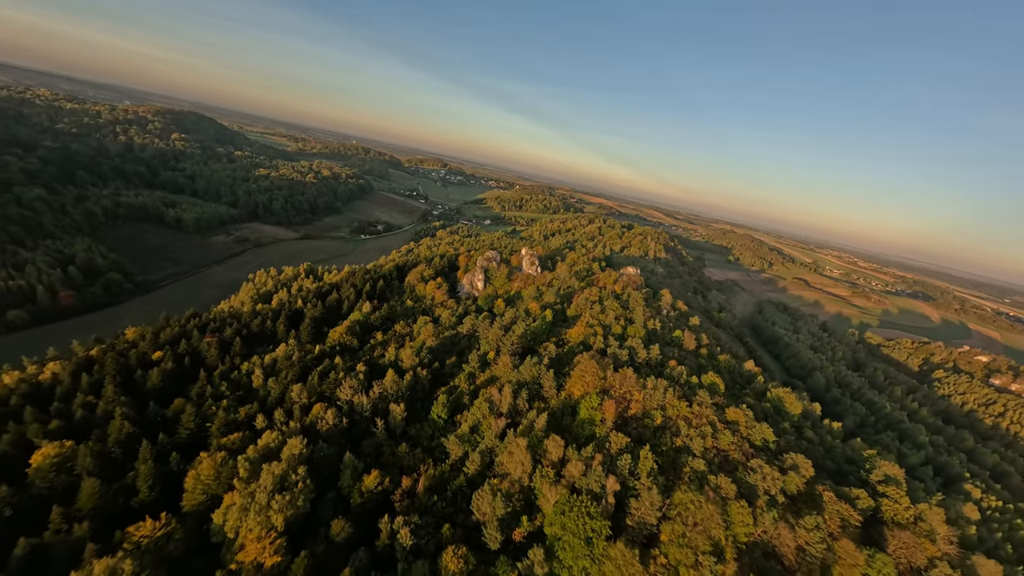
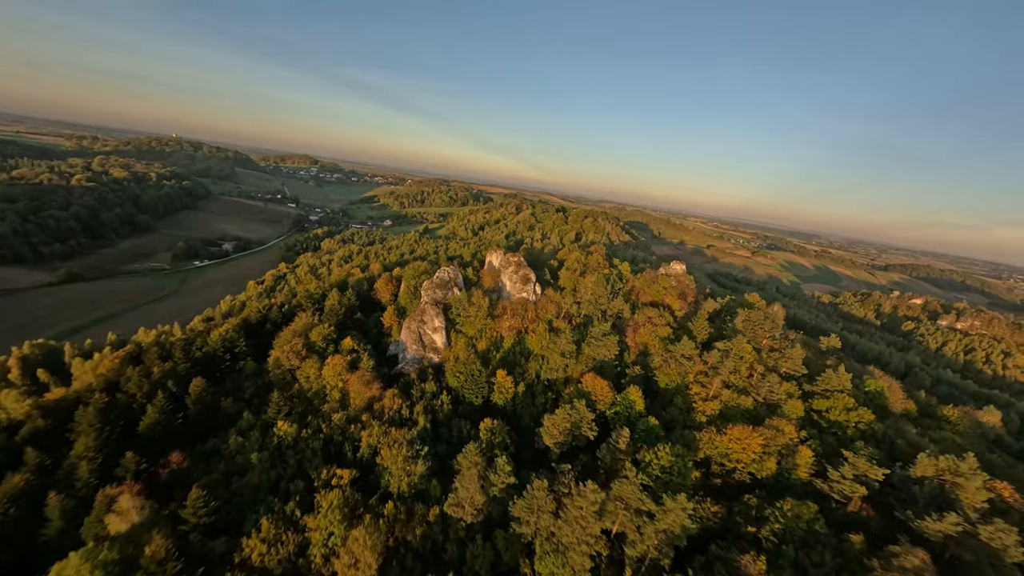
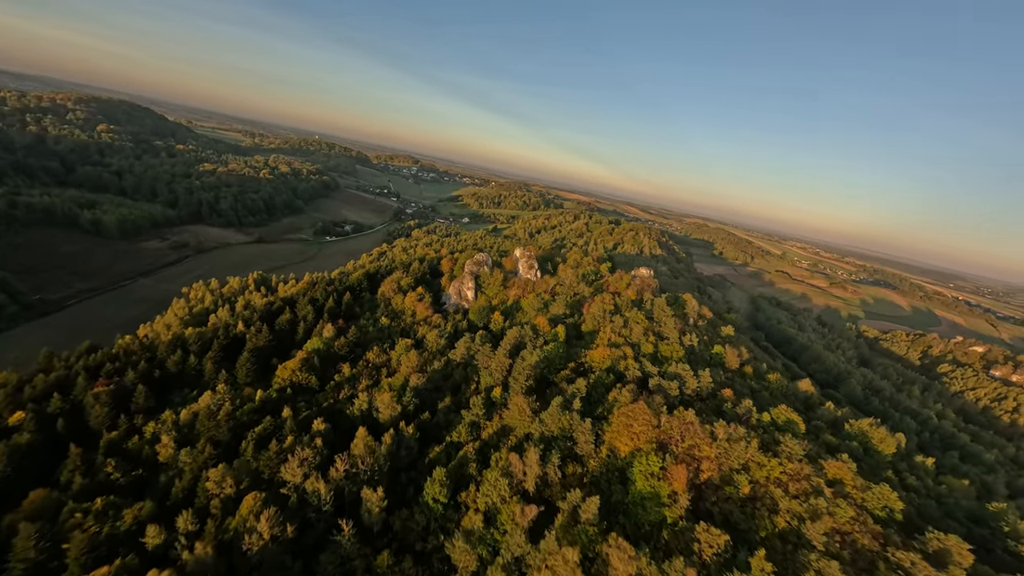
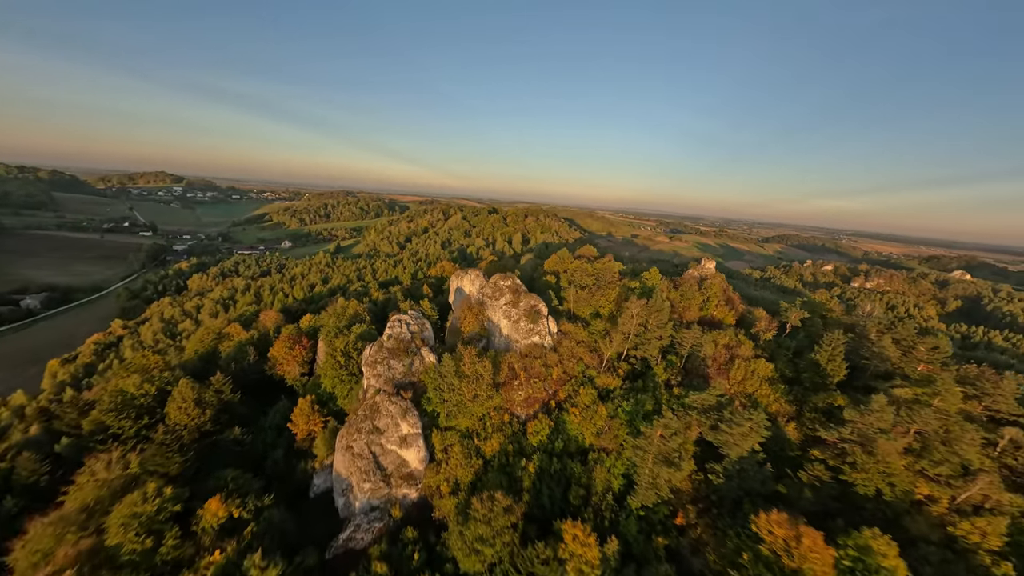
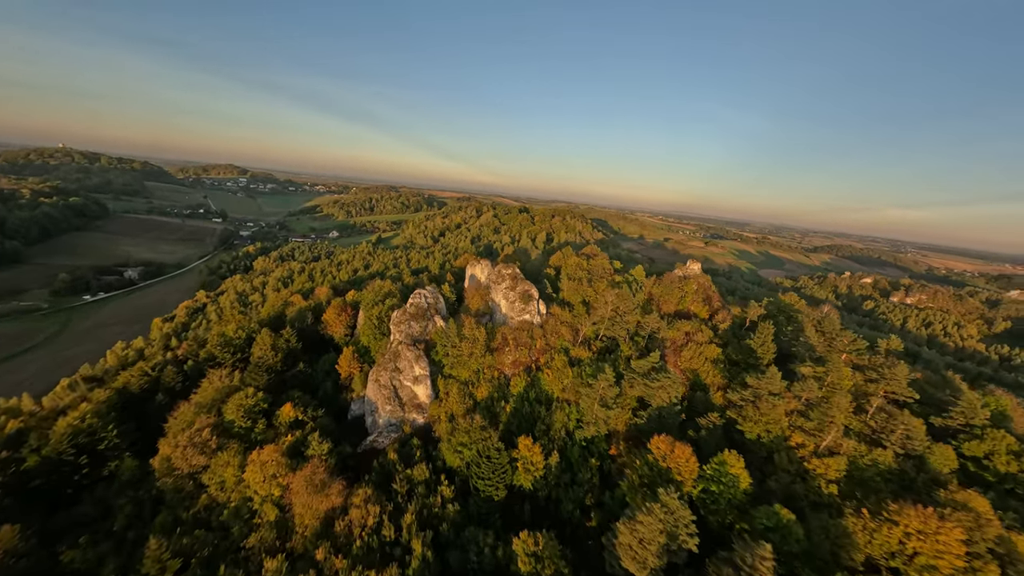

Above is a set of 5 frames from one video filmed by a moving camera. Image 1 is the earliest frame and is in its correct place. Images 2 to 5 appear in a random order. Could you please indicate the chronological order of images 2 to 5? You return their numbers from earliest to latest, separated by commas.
3, 2, 5, 4
